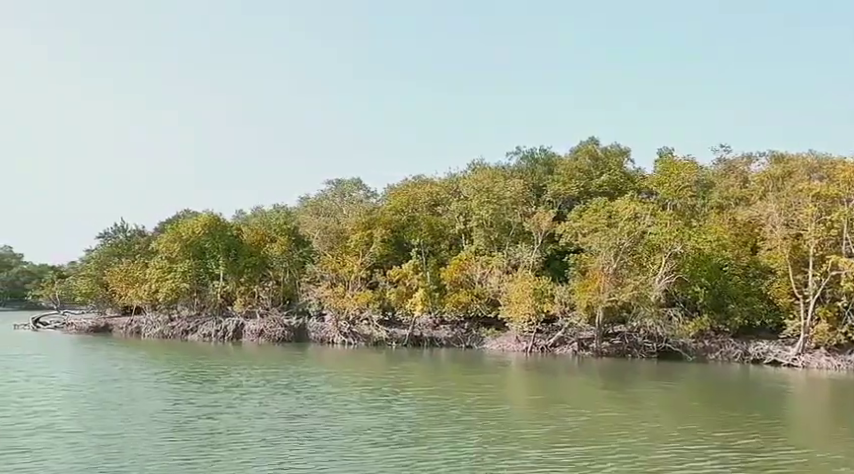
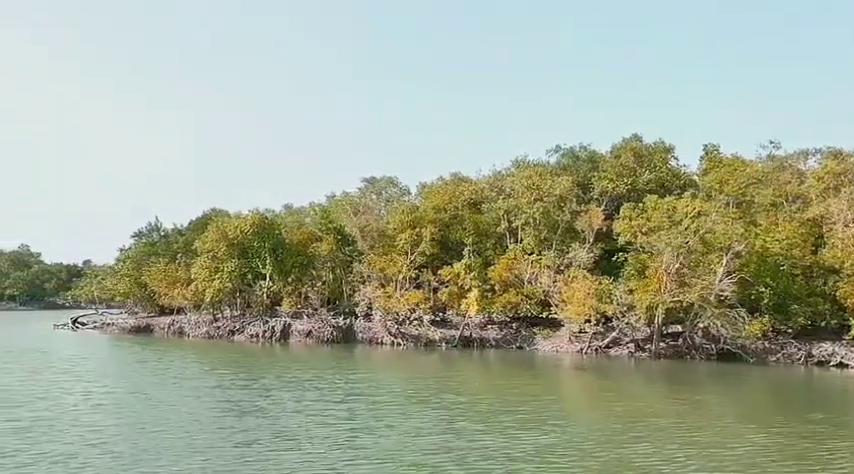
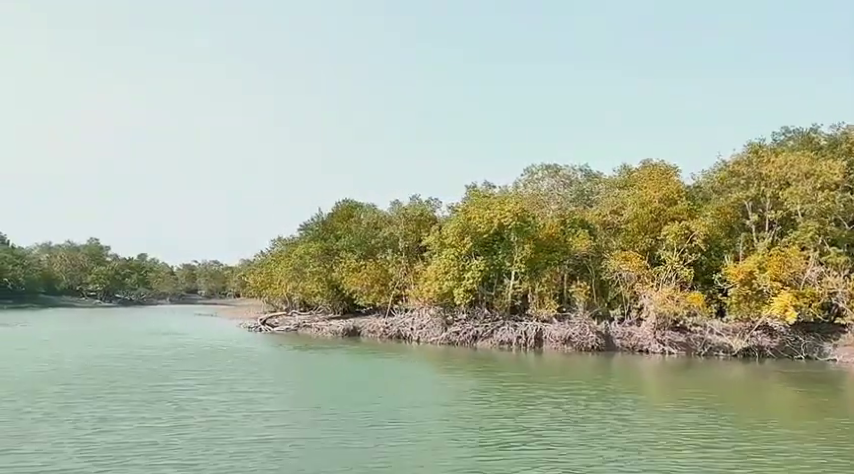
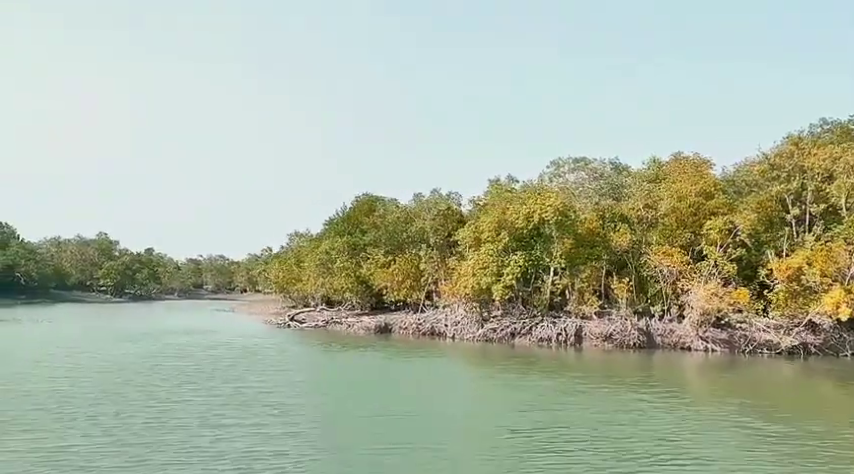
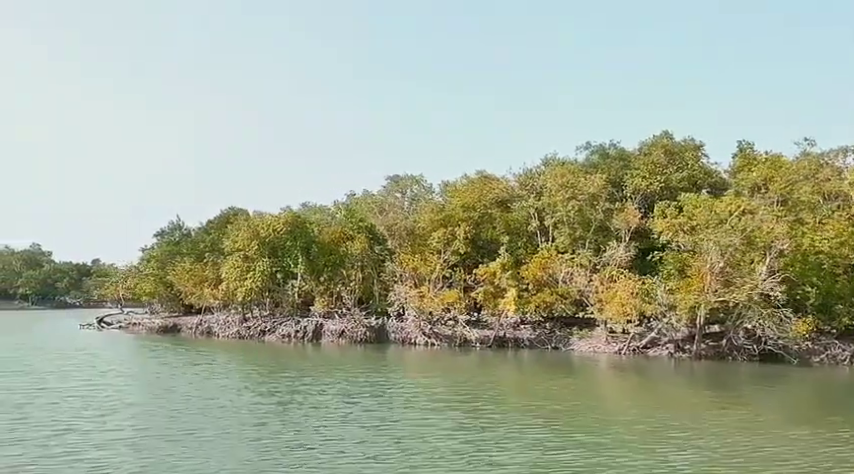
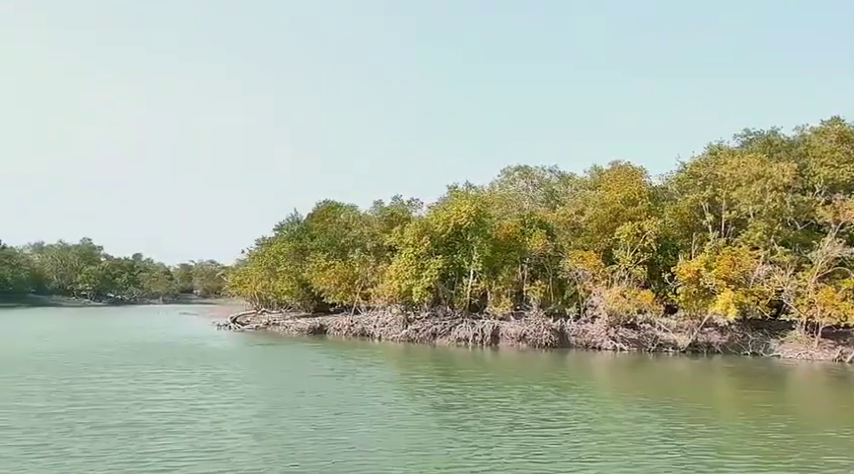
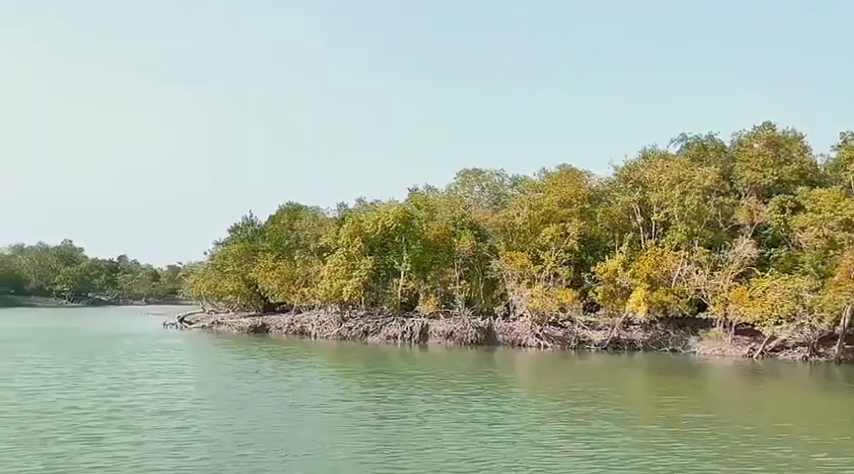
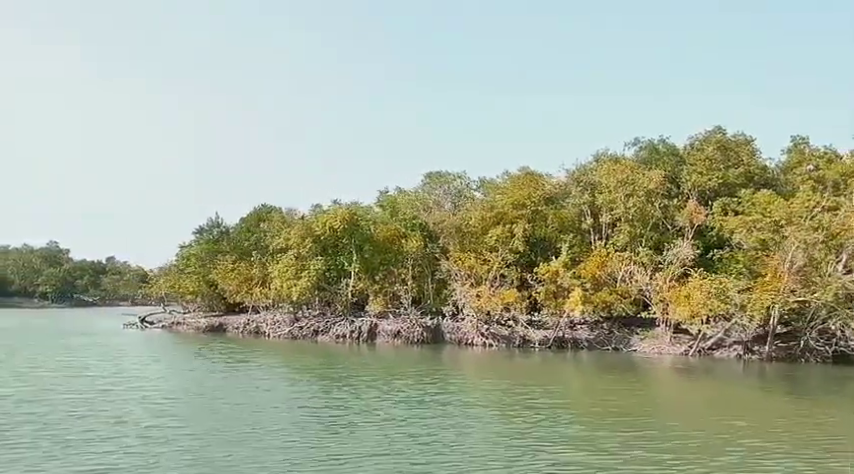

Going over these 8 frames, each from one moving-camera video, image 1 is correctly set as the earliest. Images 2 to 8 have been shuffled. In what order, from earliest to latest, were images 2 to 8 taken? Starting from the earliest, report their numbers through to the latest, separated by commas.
2, 5, 8, 7, 6, 3, 4
